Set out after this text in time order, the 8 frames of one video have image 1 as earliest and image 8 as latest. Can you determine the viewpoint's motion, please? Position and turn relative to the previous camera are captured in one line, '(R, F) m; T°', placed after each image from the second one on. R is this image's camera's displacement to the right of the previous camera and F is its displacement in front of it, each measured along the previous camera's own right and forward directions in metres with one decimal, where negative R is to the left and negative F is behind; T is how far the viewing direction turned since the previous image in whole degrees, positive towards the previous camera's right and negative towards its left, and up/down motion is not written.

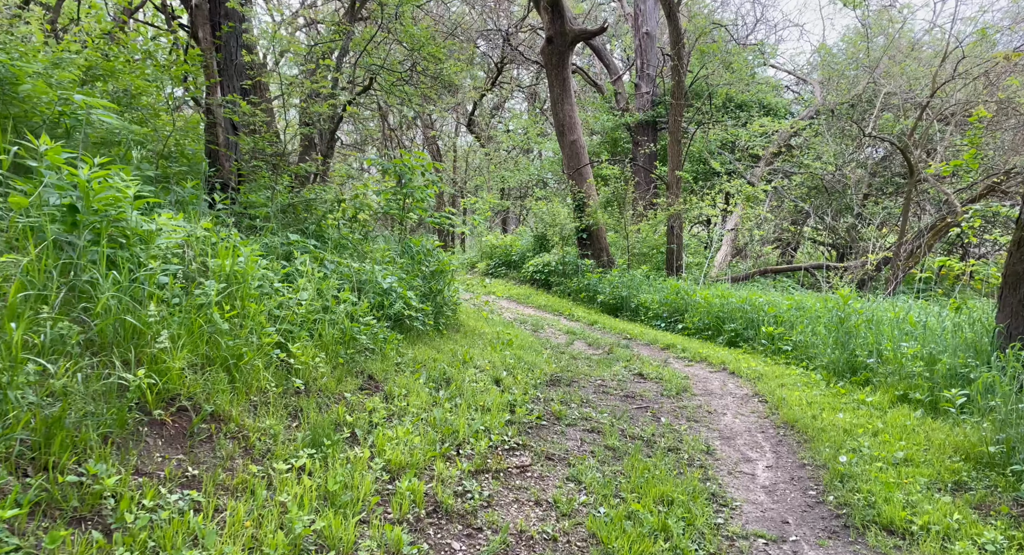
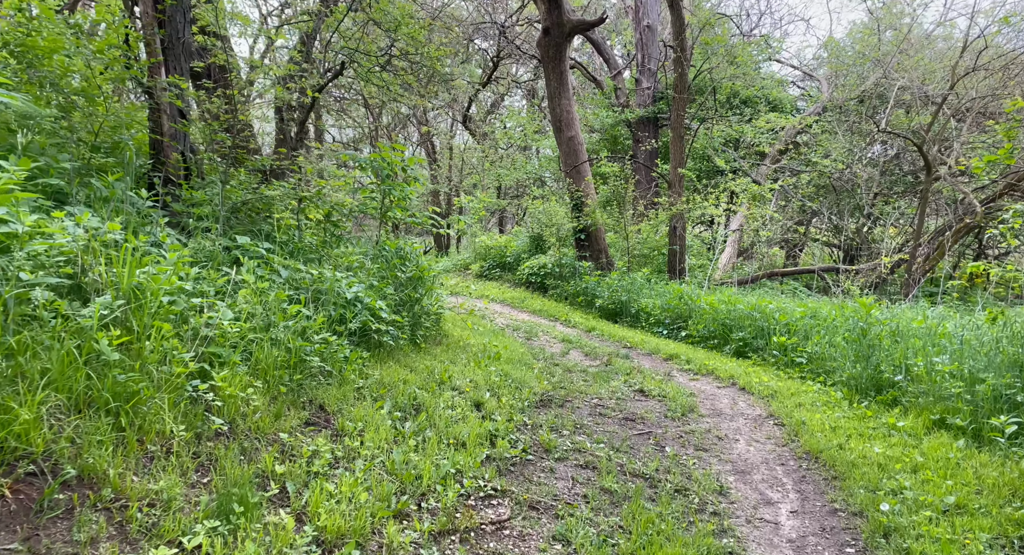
(+0.1, +0.8) m; 0°
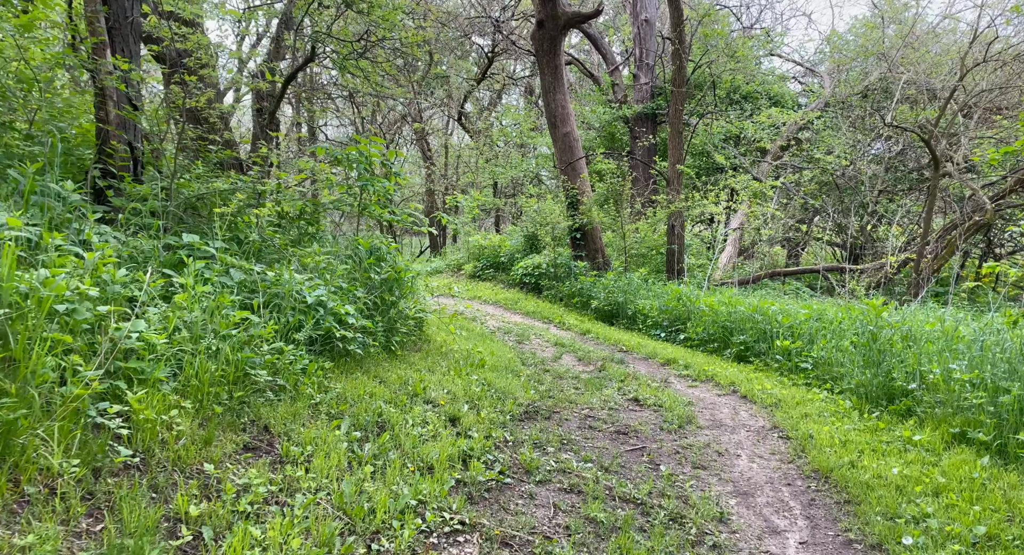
(+0.1, +0.5) m; 0°
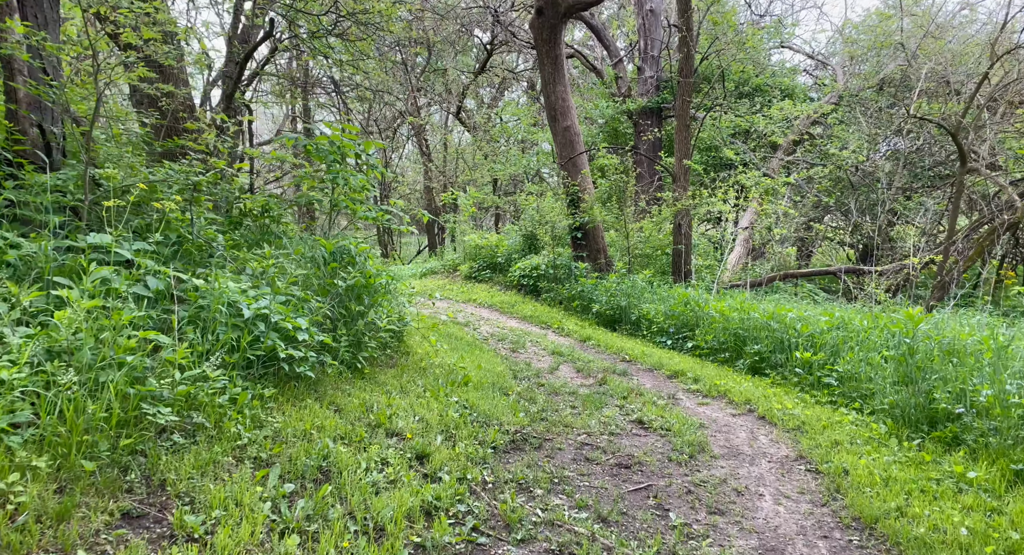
(+0.1, +0.8) m; 0°
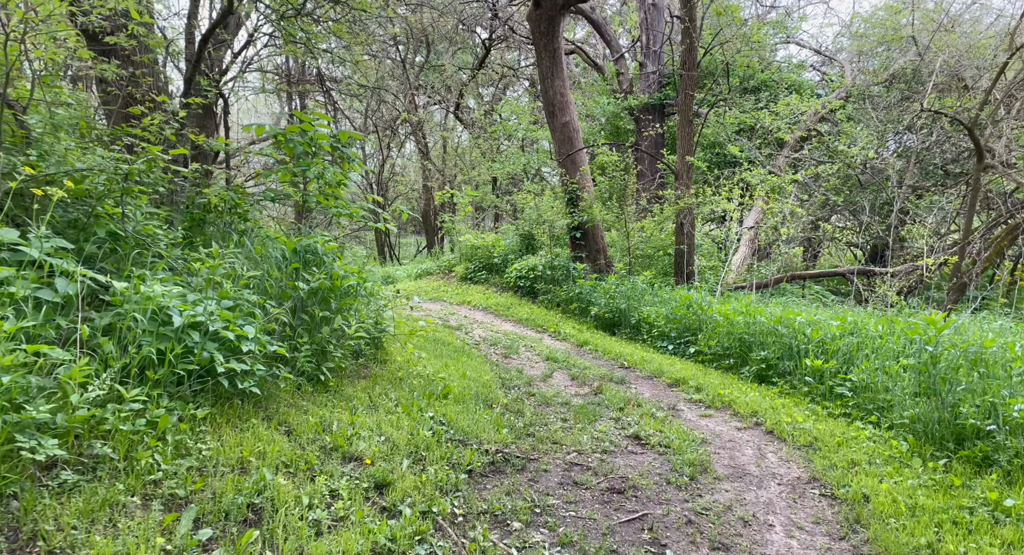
(+0.1, +0.5) m; 0°
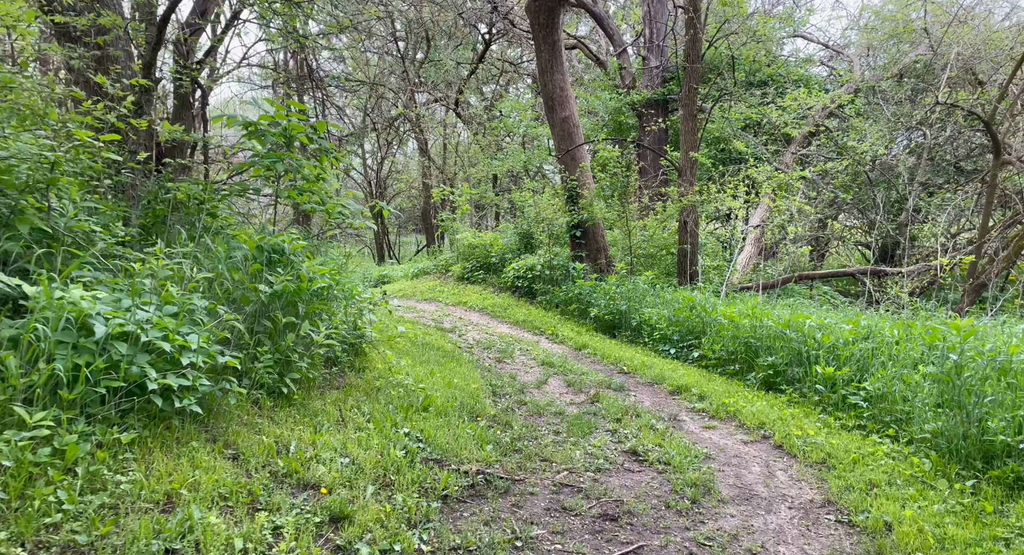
(+0.1, +0.5) m; 0°
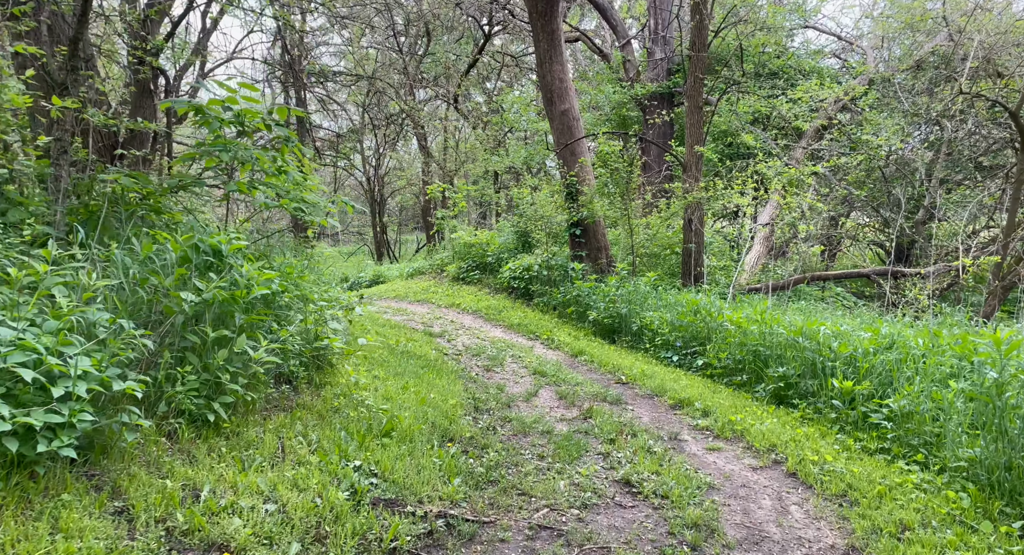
(+0.2, +0.7) m; -1°
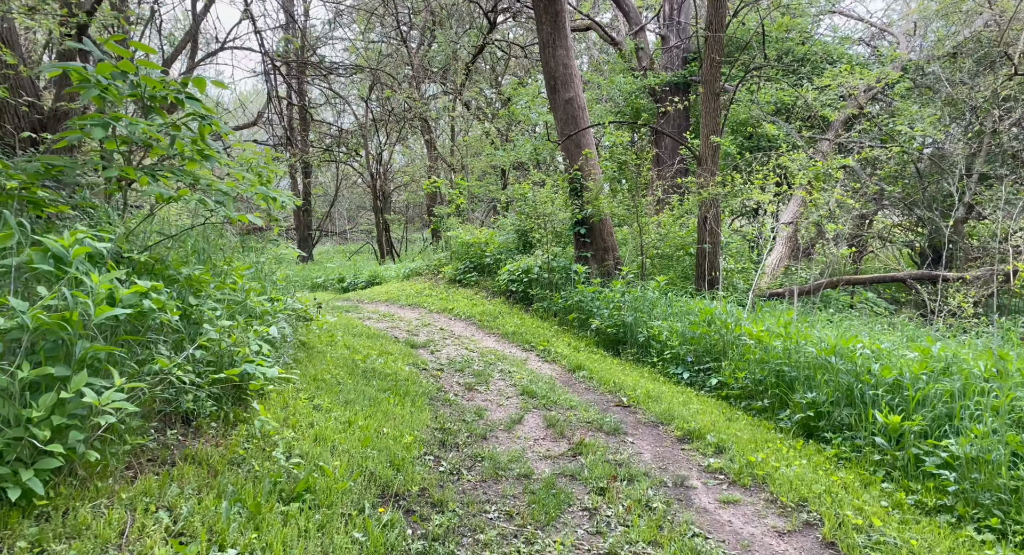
(+0.3, +1.1) m; -1°
